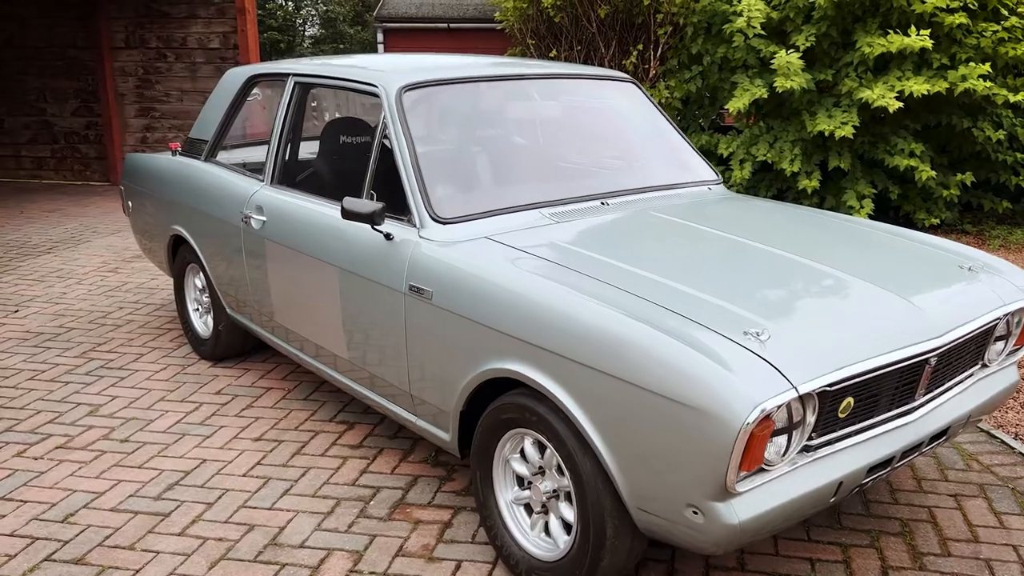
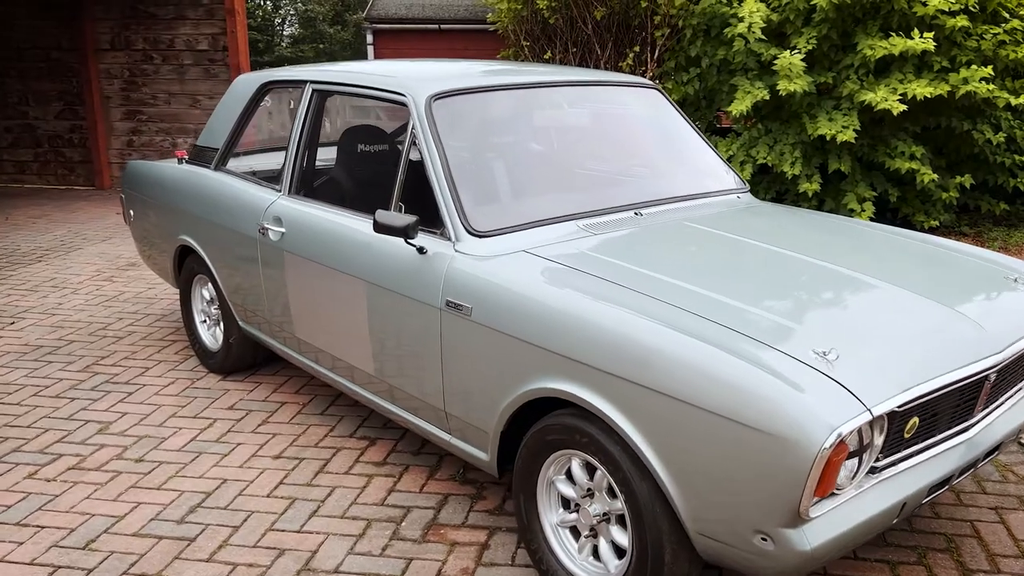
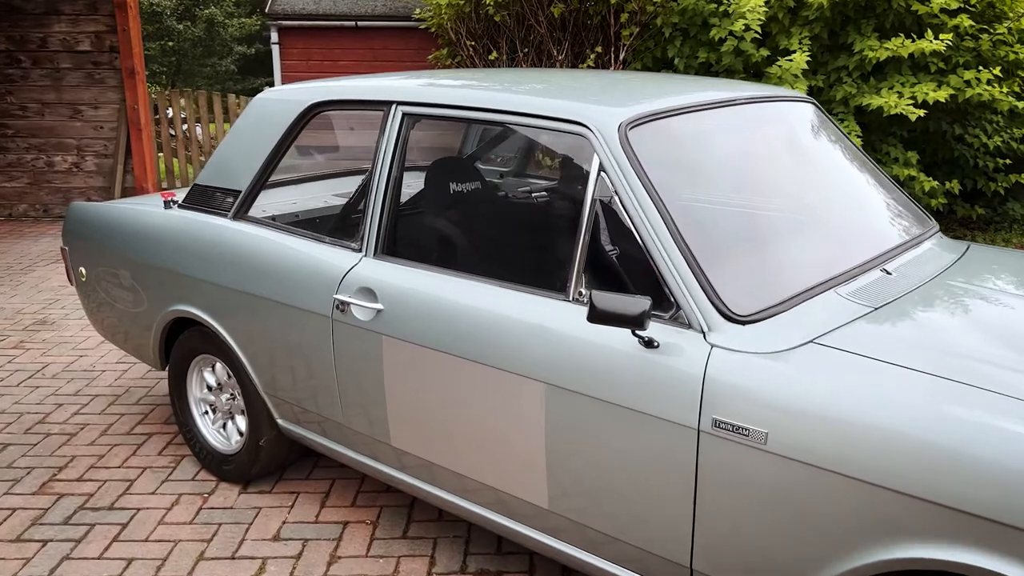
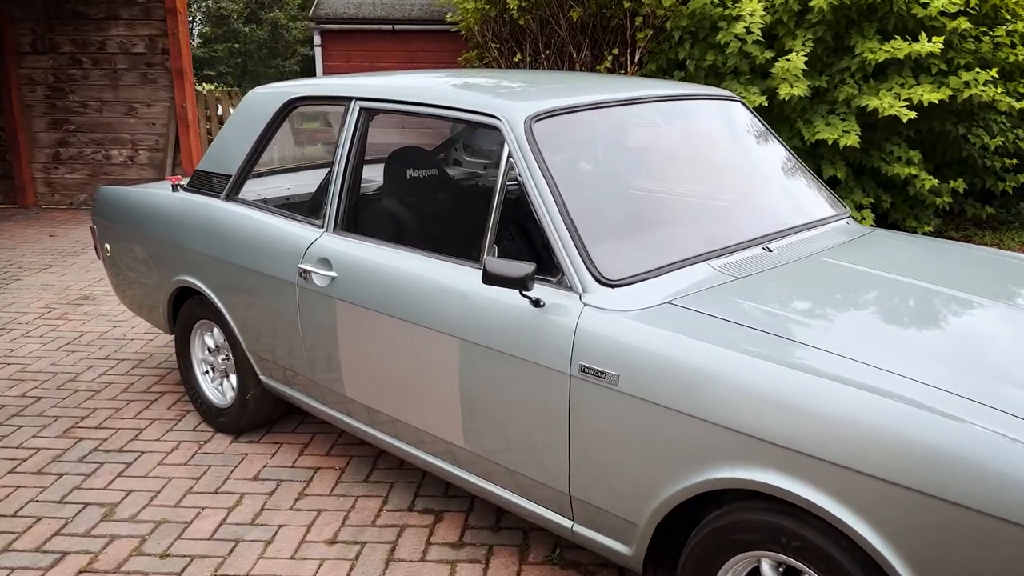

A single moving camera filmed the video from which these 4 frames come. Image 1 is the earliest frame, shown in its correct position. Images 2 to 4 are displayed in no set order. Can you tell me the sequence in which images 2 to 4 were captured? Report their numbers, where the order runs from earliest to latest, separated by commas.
2, 4, 3
